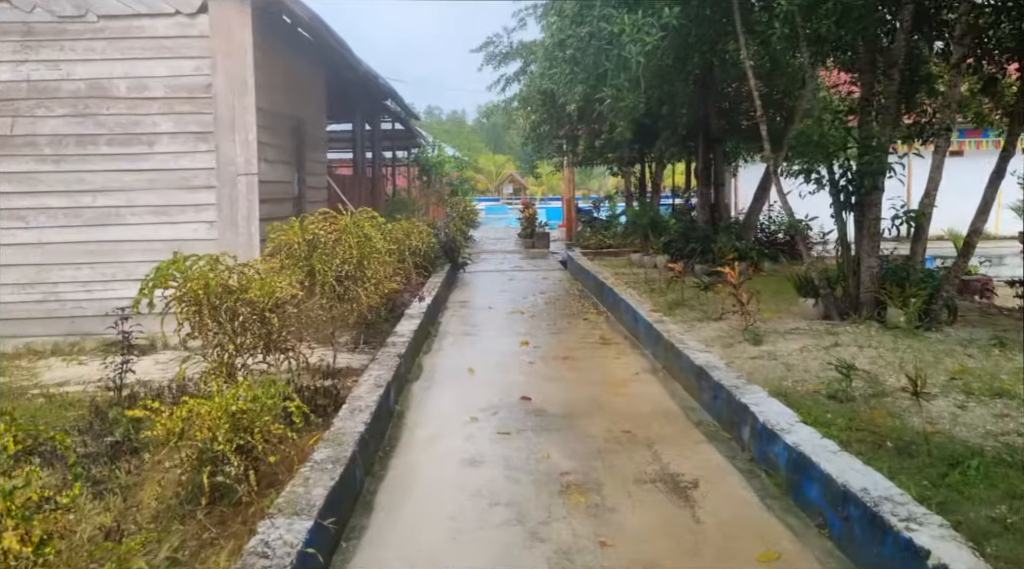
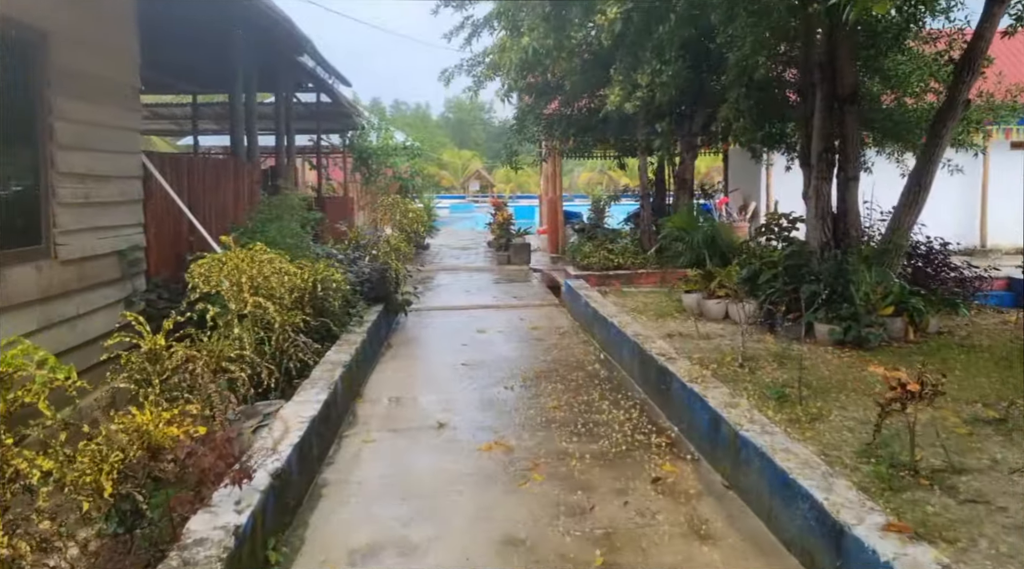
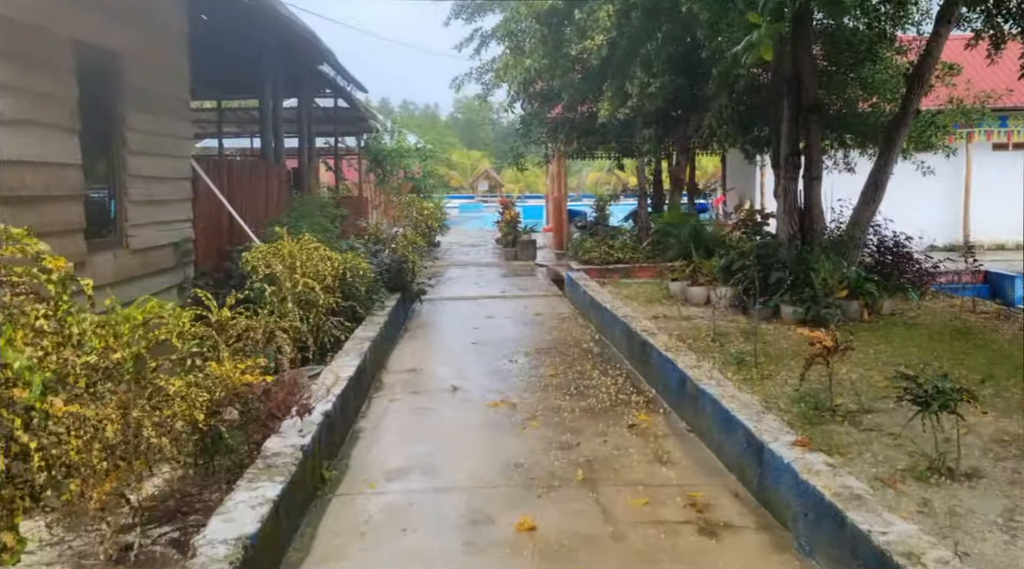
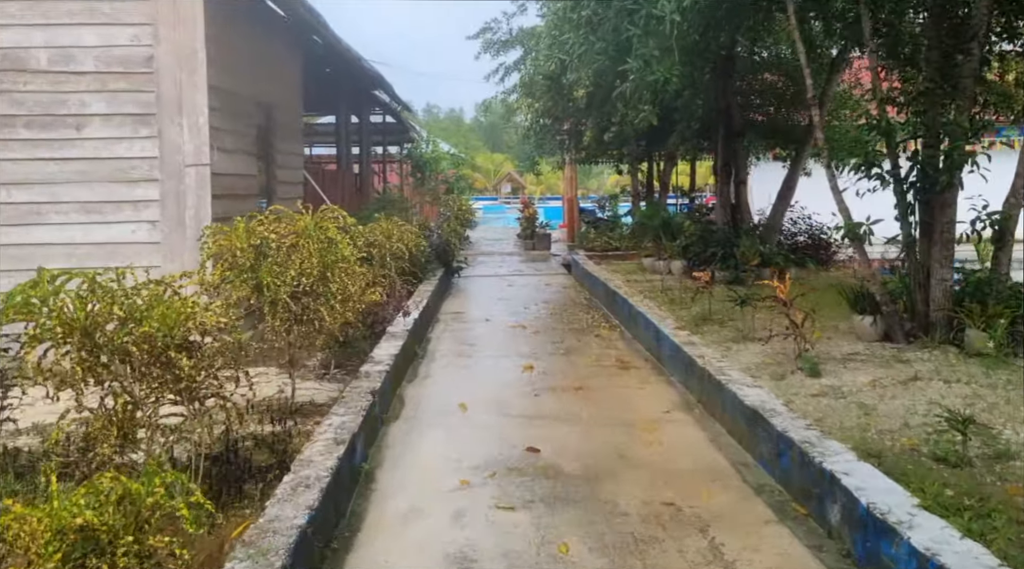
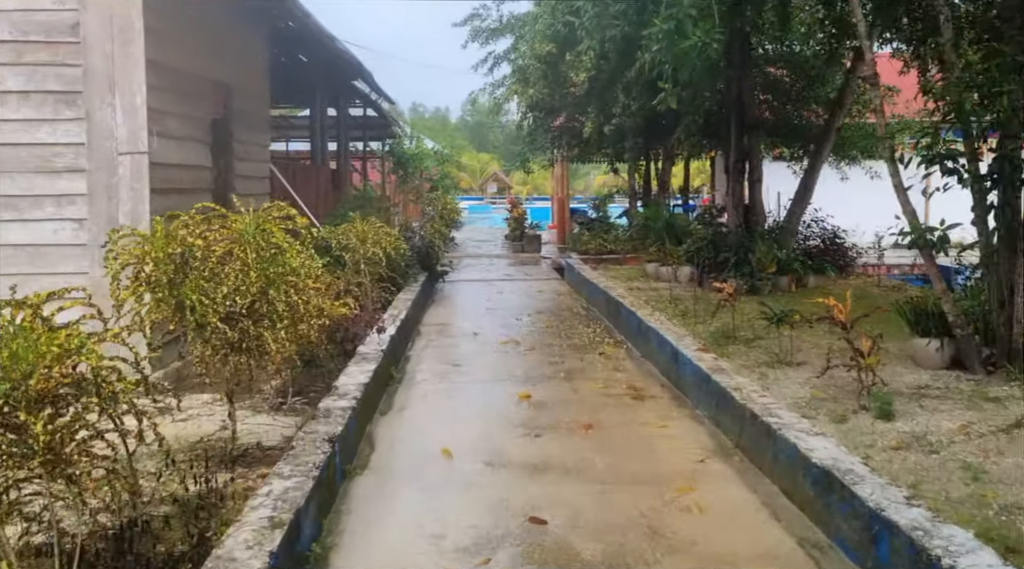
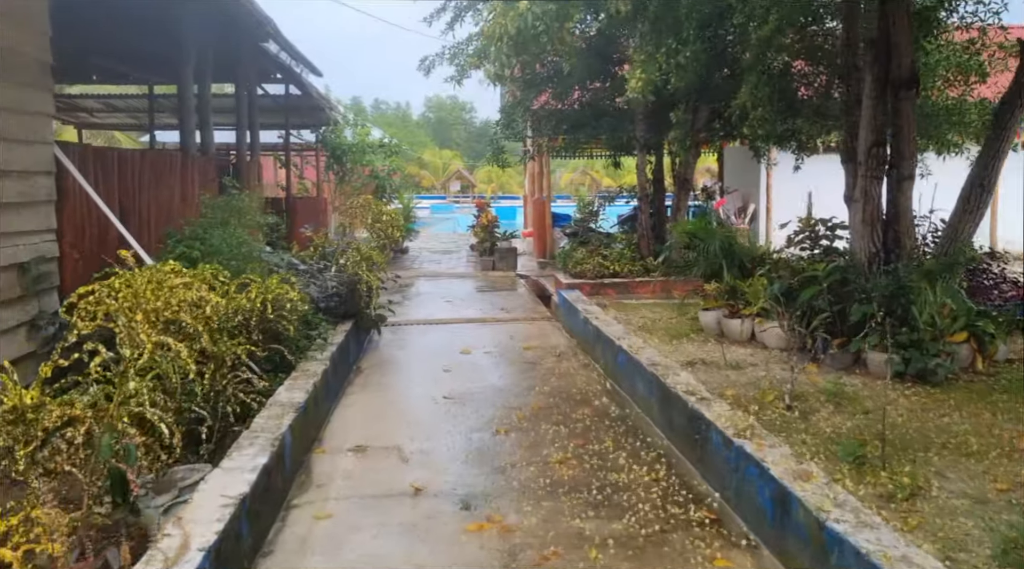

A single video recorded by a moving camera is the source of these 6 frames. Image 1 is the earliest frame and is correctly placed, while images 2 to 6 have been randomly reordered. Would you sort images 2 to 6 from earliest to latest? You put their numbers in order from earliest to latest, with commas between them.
4, 5, 3, 2, 6
